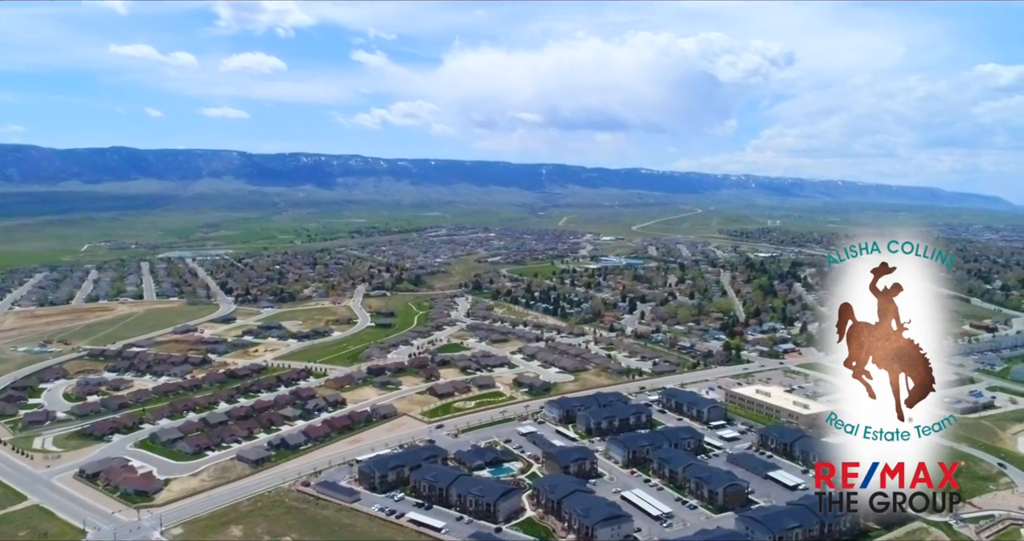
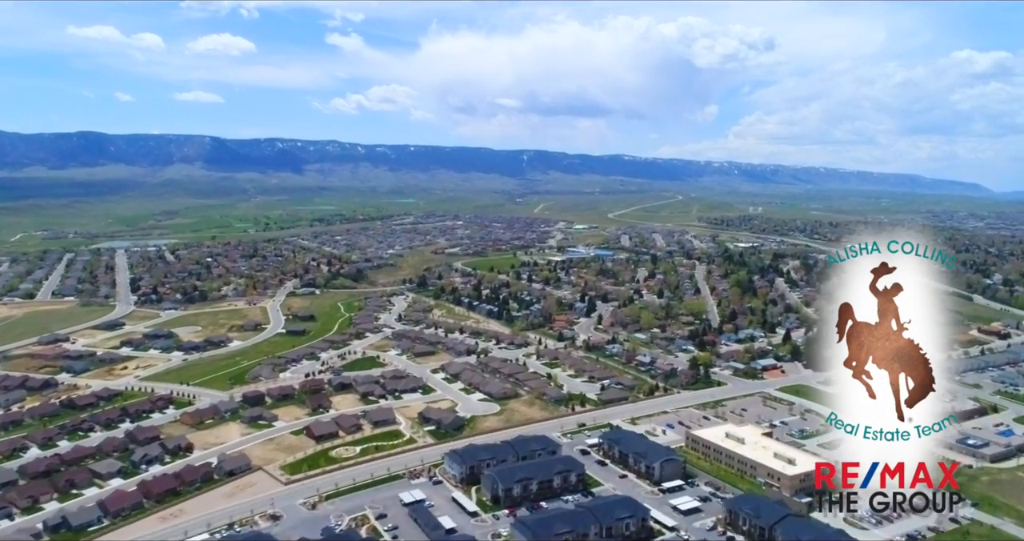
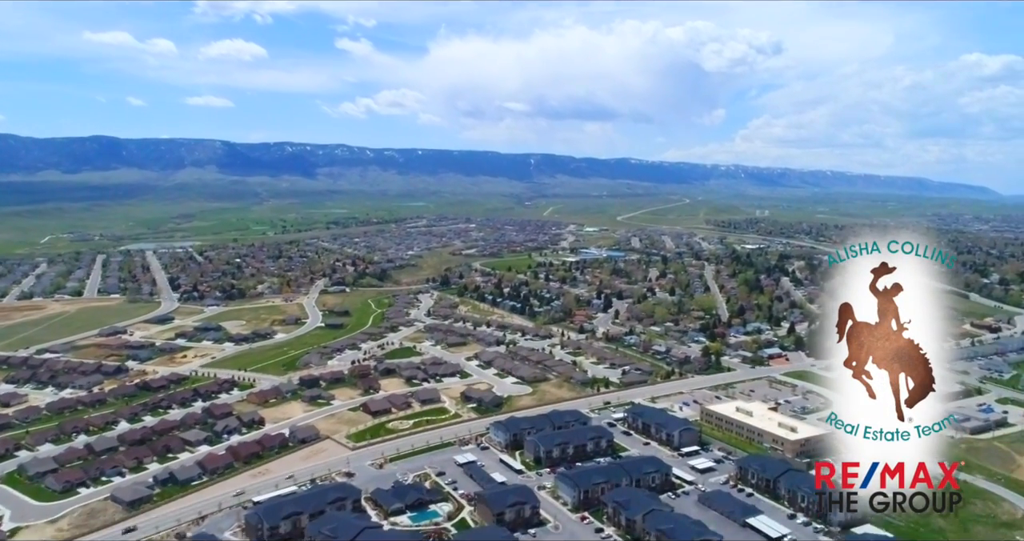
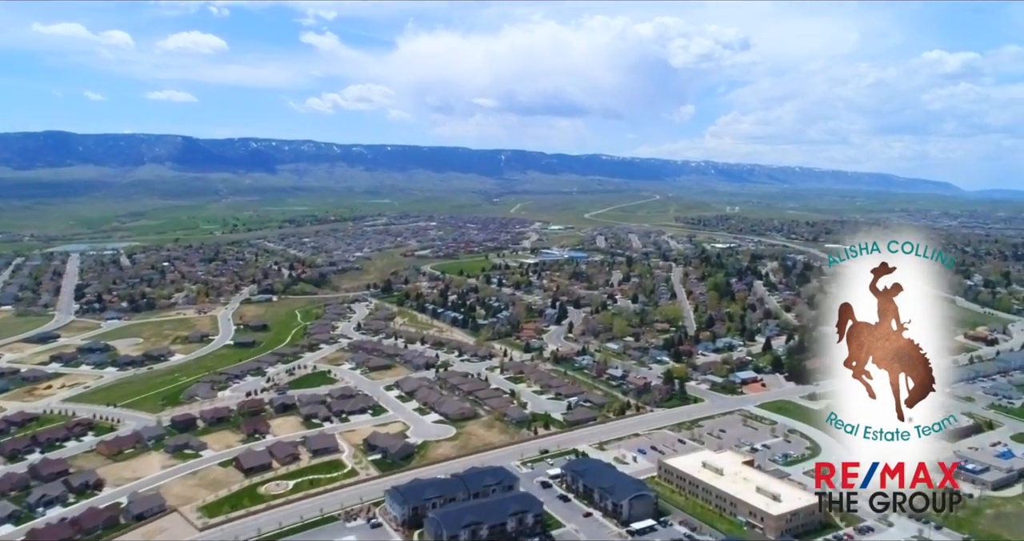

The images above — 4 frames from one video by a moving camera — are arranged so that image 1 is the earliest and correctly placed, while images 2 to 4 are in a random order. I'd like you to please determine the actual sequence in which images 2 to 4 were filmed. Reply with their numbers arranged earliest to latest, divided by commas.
3, 2, 4
